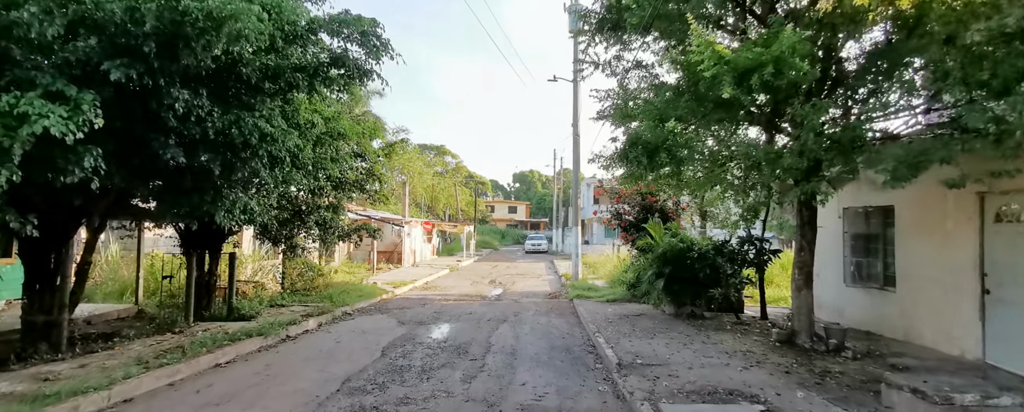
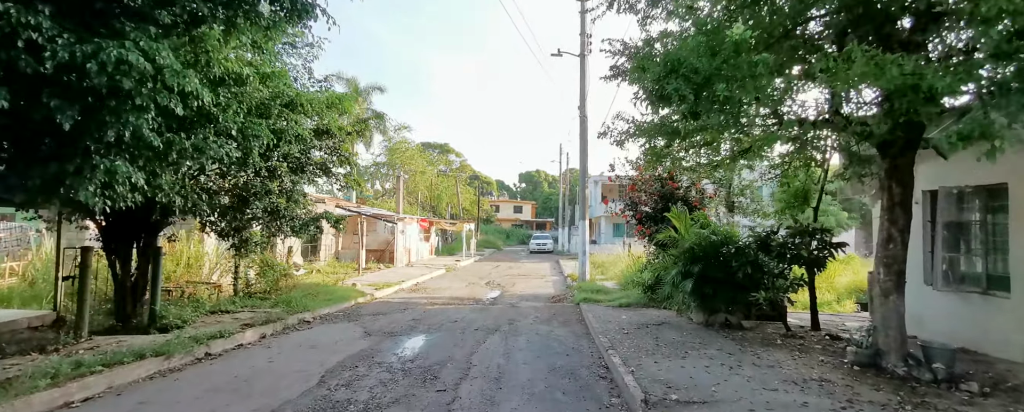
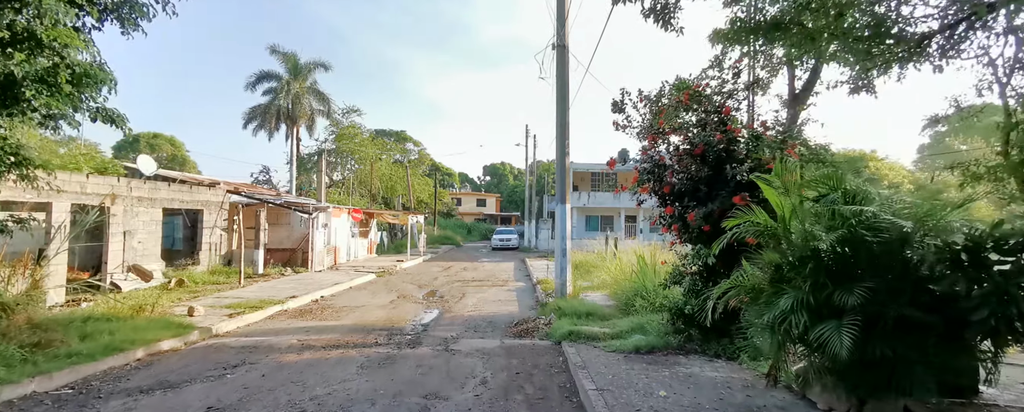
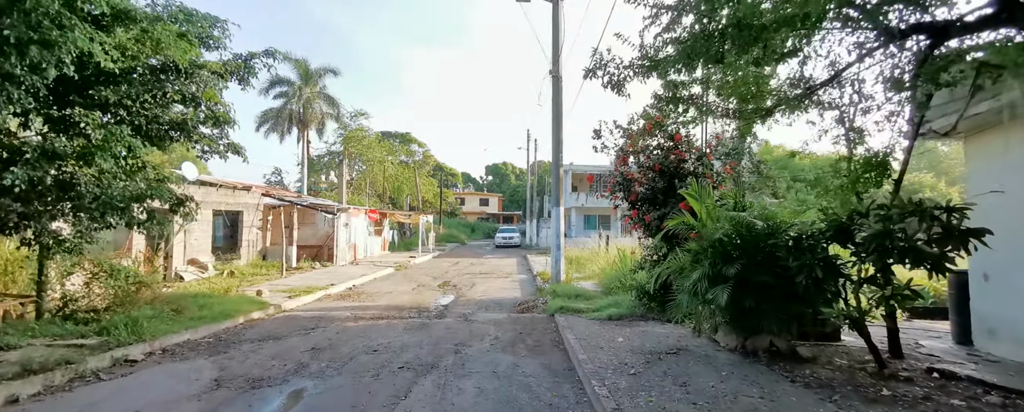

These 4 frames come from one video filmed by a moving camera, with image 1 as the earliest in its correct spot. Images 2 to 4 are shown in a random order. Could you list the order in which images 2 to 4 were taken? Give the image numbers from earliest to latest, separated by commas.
2, 4, 3
